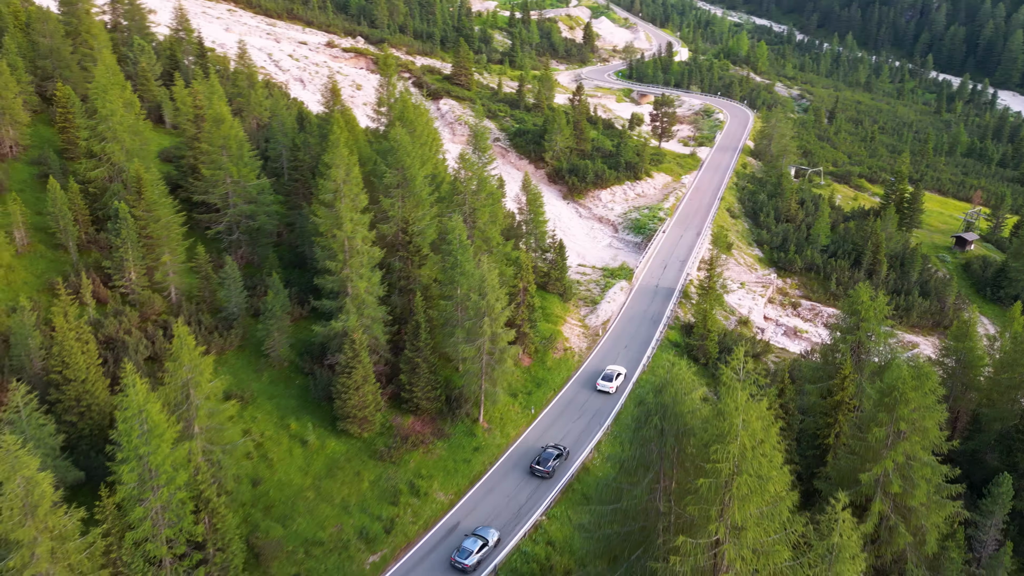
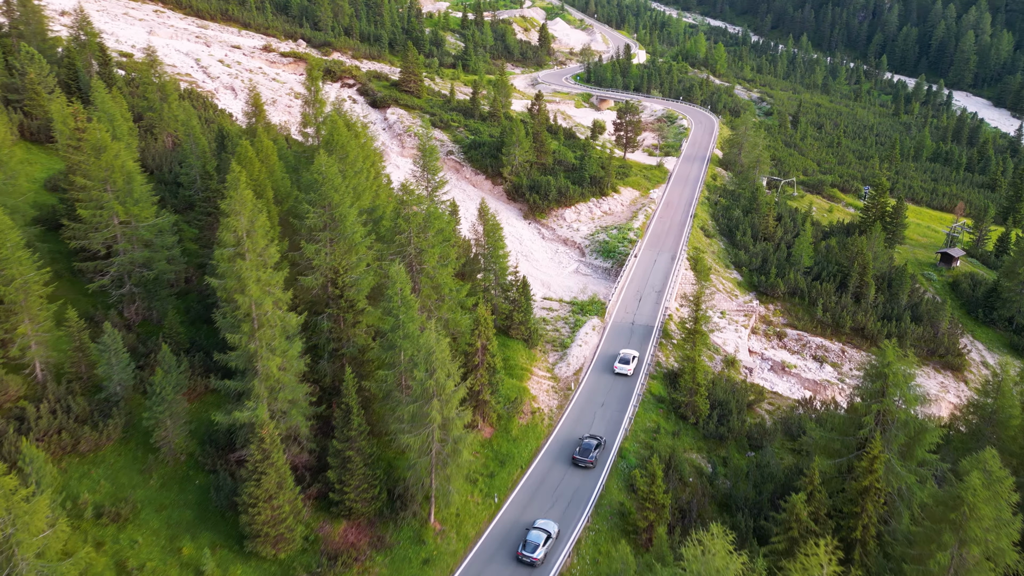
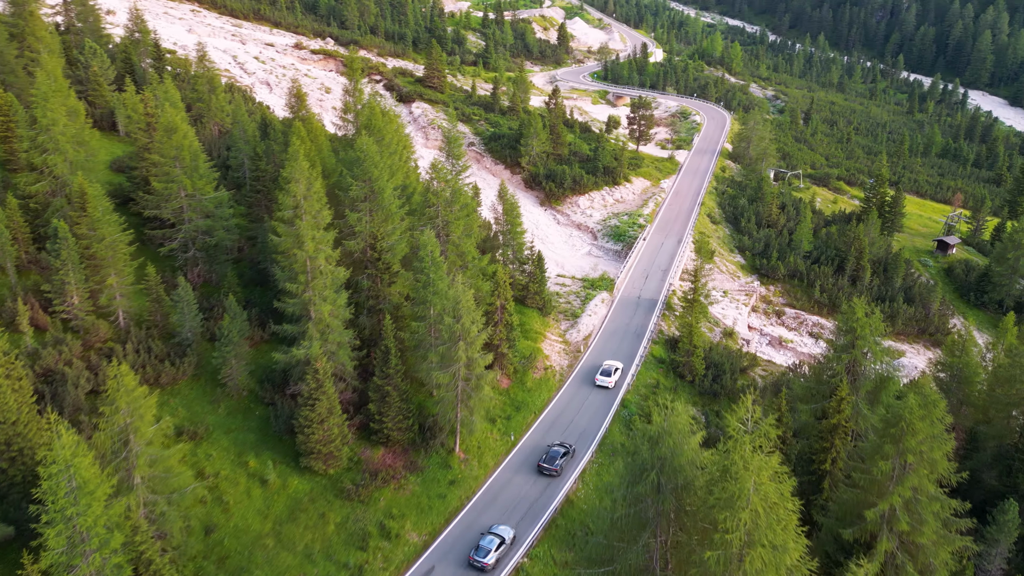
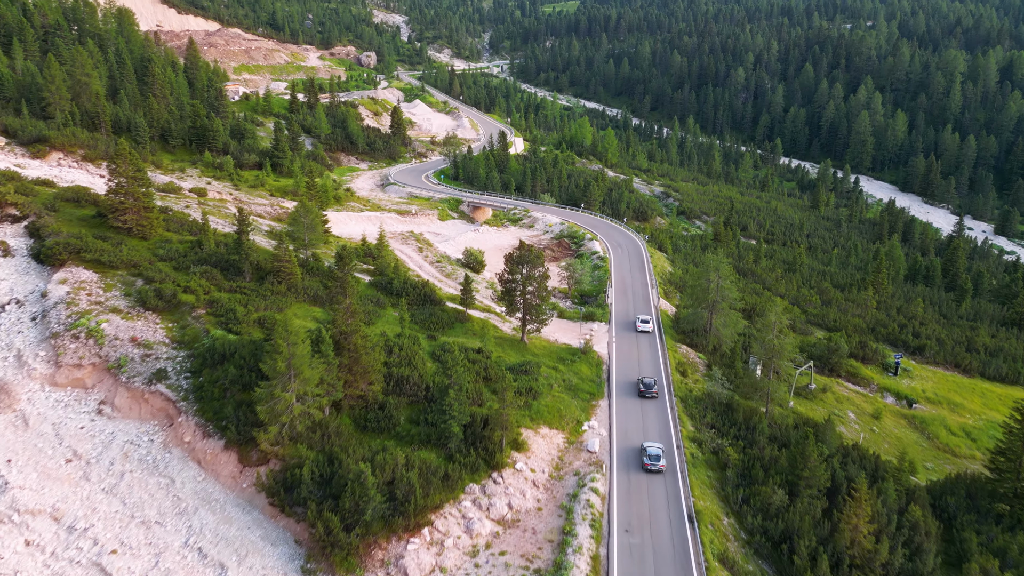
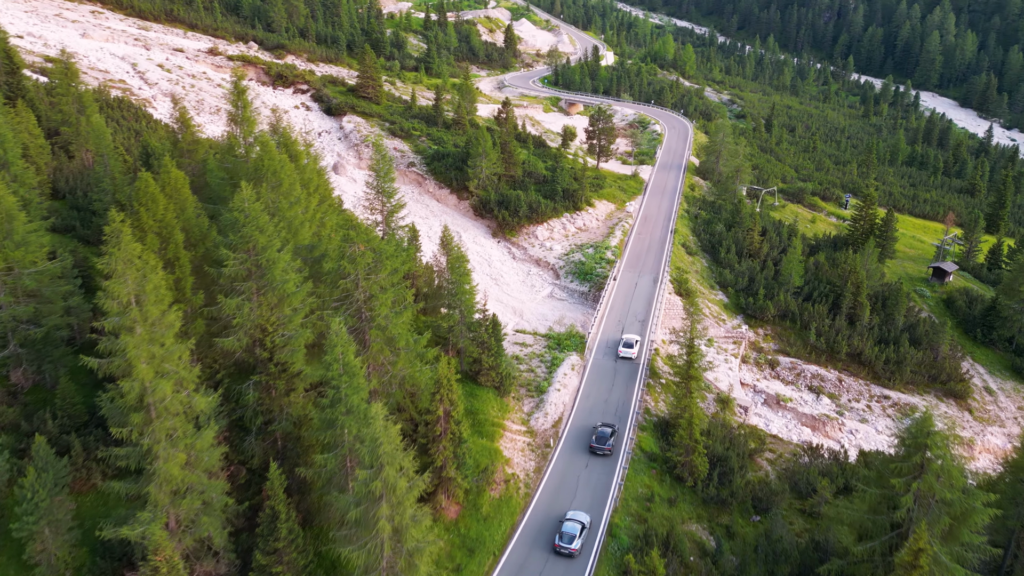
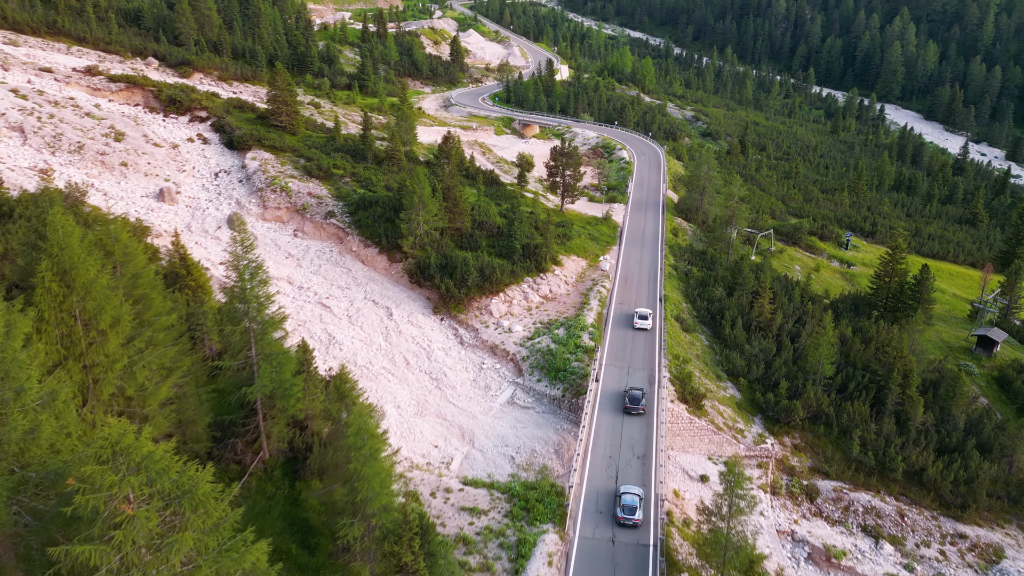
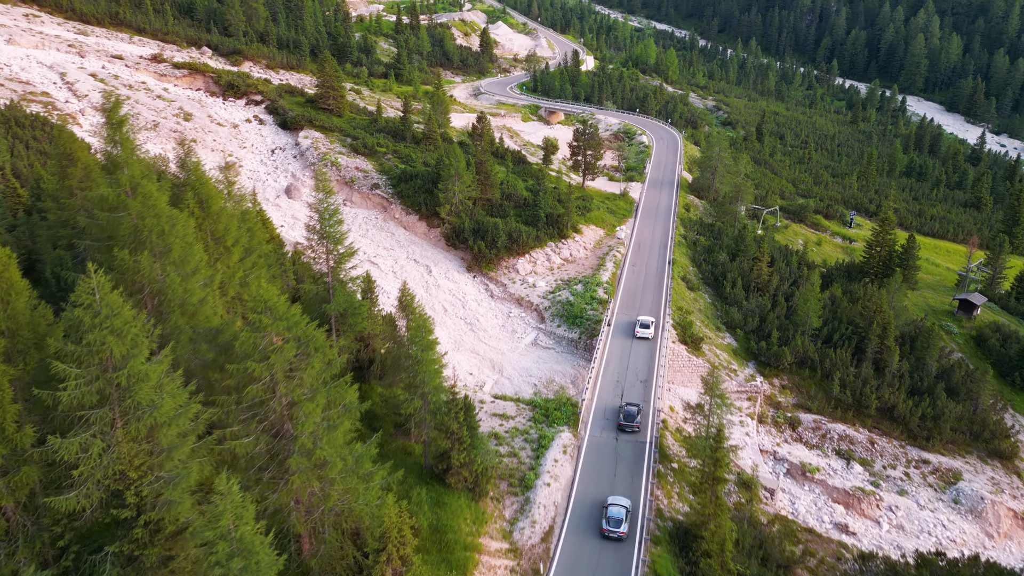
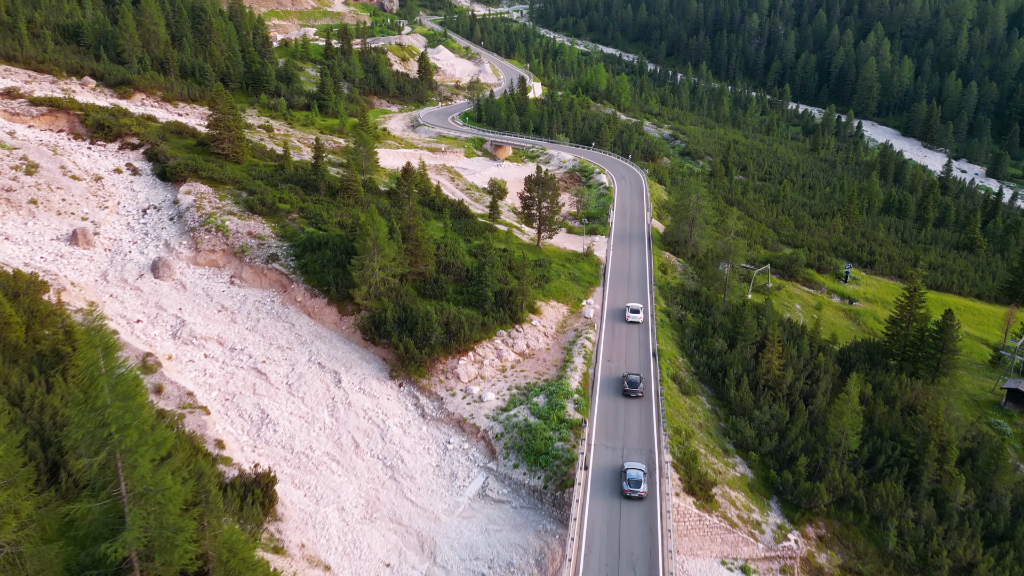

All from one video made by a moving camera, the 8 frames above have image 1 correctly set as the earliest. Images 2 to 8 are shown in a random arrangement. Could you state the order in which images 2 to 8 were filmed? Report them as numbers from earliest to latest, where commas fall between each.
3, 2, 5, 7, 6, 8, 4
